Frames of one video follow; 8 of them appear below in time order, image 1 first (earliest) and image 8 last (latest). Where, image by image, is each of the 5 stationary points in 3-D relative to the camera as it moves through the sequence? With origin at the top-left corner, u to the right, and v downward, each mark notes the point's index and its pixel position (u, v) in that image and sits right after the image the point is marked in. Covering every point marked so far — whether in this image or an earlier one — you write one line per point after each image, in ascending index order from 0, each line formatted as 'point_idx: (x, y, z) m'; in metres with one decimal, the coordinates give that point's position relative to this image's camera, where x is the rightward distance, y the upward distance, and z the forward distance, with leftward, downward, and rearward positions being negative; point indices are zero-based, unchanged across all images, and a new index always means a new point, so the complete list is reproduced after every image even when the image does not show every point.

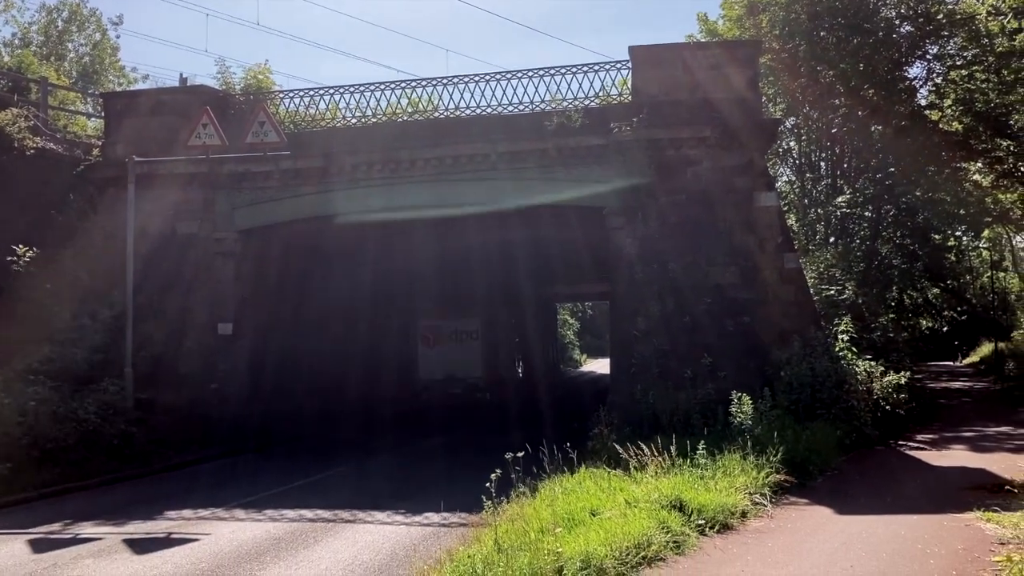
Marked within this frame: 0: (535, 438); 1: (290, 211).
0: (+0.4, -2.3, +14.7) m
1: (-3.5, +1.2, +14.6) m
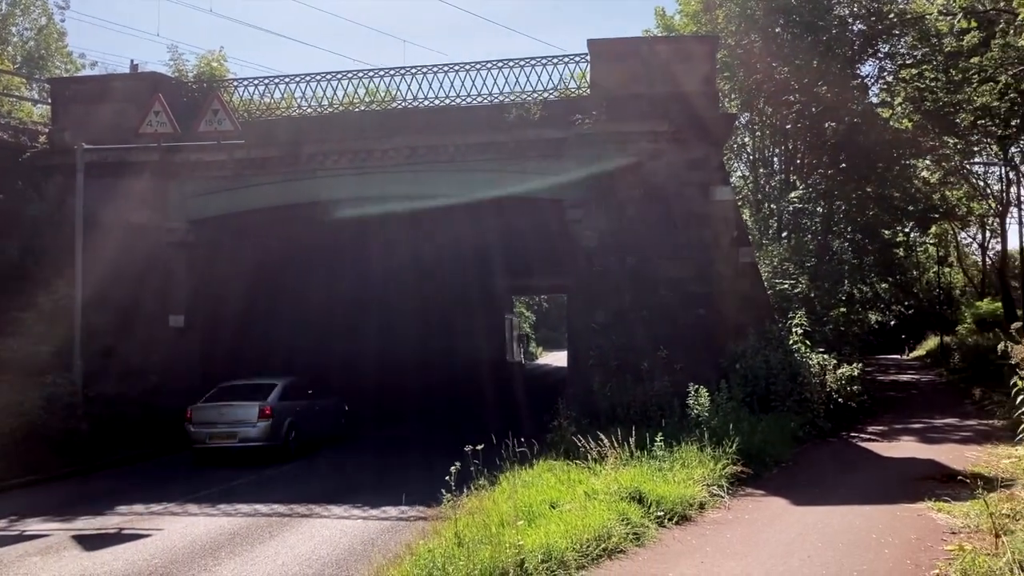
0: (-0.3, -2.2, +14.7) m
1: (-4.1, +1.3, +14.4) m
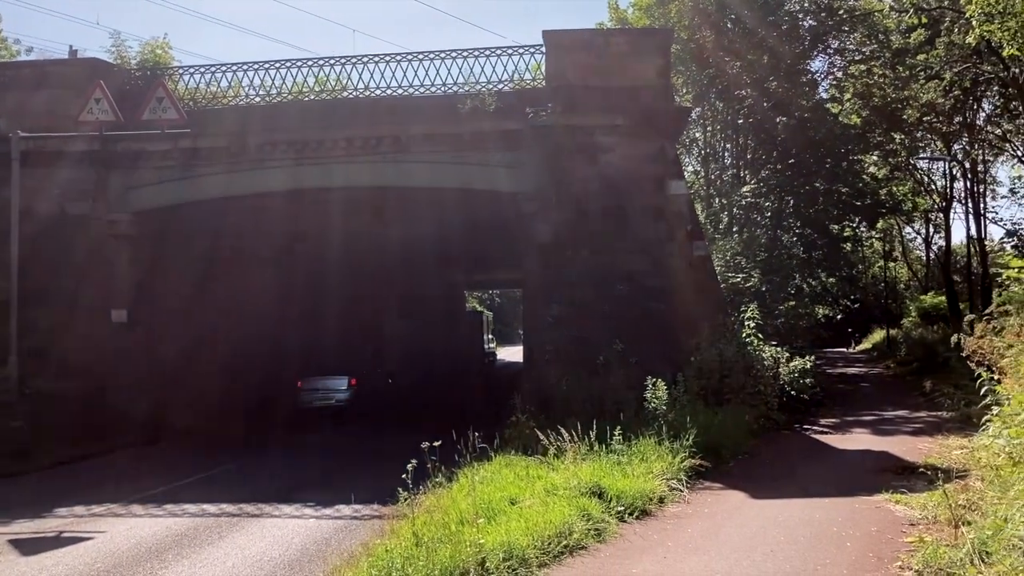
0: (-1.0, -2.1, +14.5) m
1: (-4.8, +1.4, +14.0) m
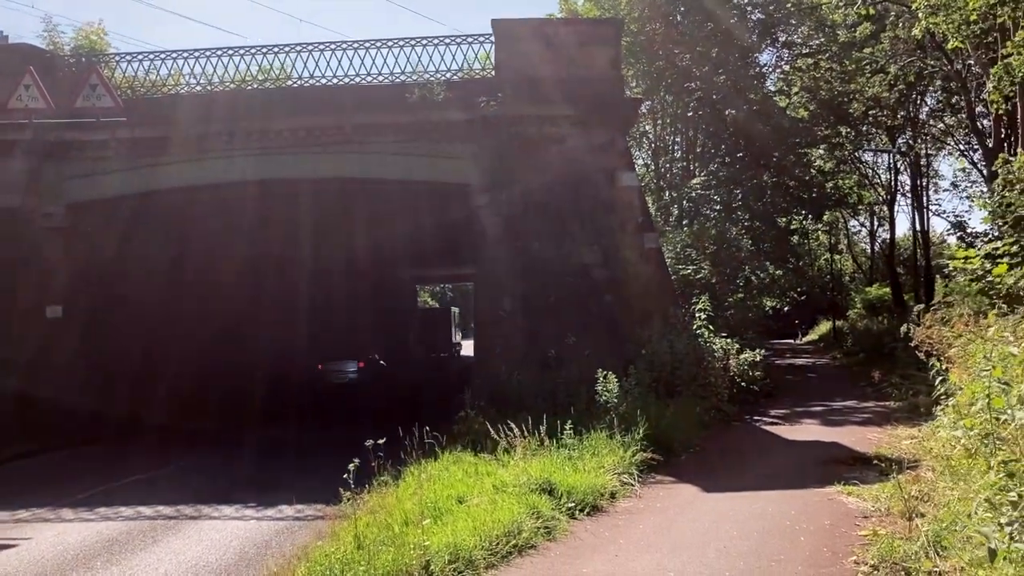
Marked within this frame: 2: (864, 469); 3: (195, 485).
0: (-1.8, -2.0, +14.3) m
1: (-5.5, +1.5, +13.5) m
2: (+2.9, -1.5, +7.9) m
3: (-3.1, -1.9, +9.2) m
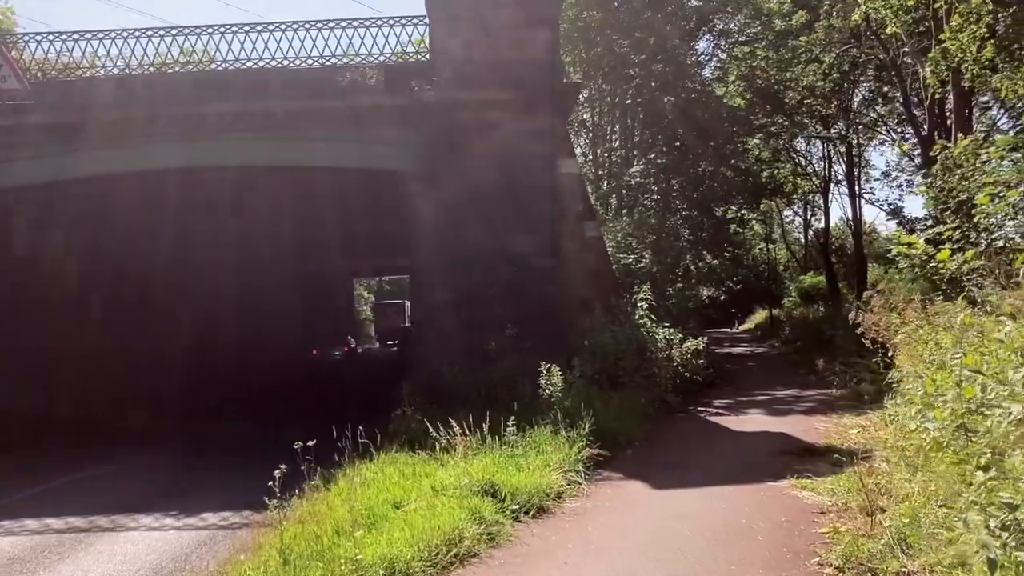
0: (-2.6, -1.9, +13.8) m
1: (-6.4, +1.6, +12.7) m
2: (+2.4, -1.4, +7.7) m
3: (-3.6, -1.8, +8.6) m
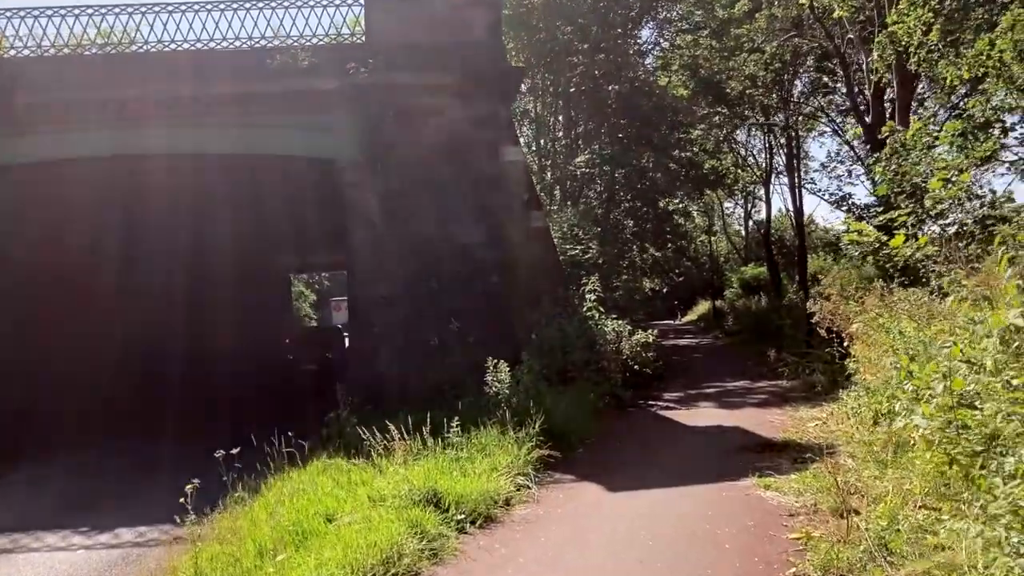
0: (-3.4, -1.8, +13.1) m
1: (-7.1, +1.6, +11.8) m
2: (+2.0, -1.3, +7.3) m
3: (-4.1, -1.8, +7.8) m
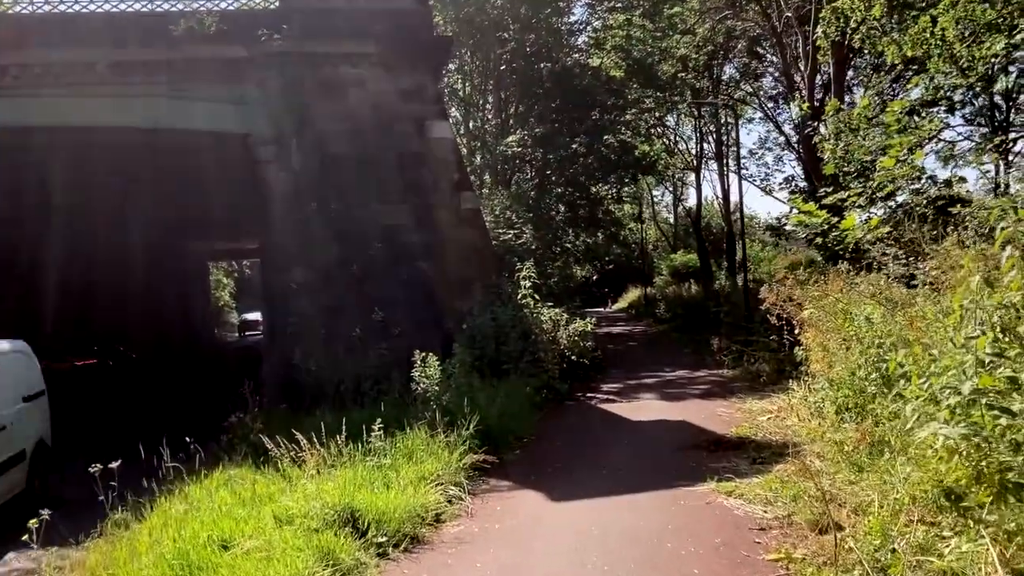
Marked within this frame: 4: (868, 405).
0: (-4.3, -1.7, +12.0) m
1: (-7.9, +1.7, +10.4) m
2: (+1.5, -1.2, +6.7) m
3: (-4.6, -1.7, +6.7) m
4: (+2.3, -0.8, +6.1) m
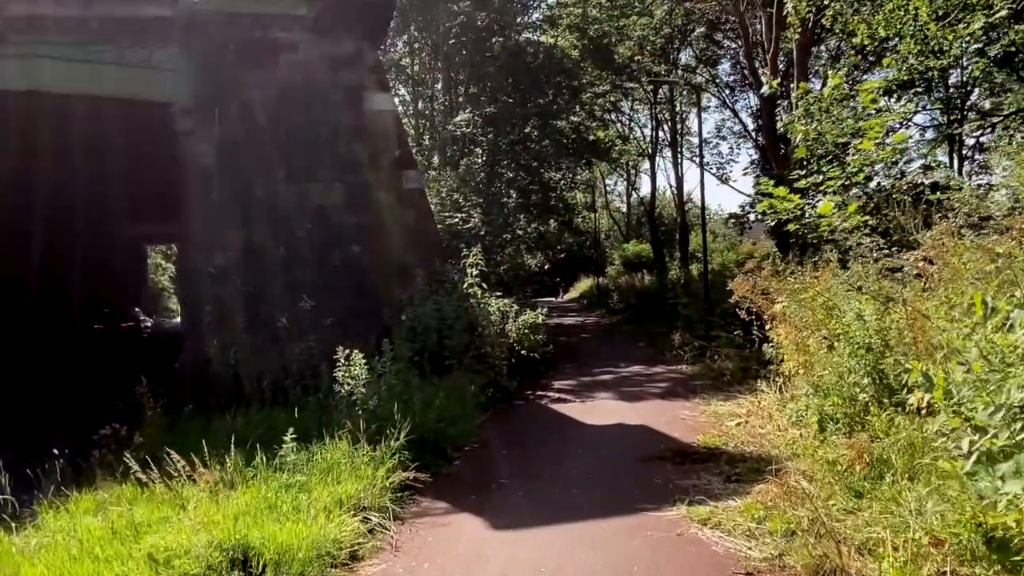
0: (-5.0, -1.5, +10.9) m
1: (-8.4, +1.9, +9.0) m
2: (+1.2, -1.1, +5.8) m
3: (-5.0, -1.6, +5.6) m
4: (+1.9, -0.7, +5.3) m
